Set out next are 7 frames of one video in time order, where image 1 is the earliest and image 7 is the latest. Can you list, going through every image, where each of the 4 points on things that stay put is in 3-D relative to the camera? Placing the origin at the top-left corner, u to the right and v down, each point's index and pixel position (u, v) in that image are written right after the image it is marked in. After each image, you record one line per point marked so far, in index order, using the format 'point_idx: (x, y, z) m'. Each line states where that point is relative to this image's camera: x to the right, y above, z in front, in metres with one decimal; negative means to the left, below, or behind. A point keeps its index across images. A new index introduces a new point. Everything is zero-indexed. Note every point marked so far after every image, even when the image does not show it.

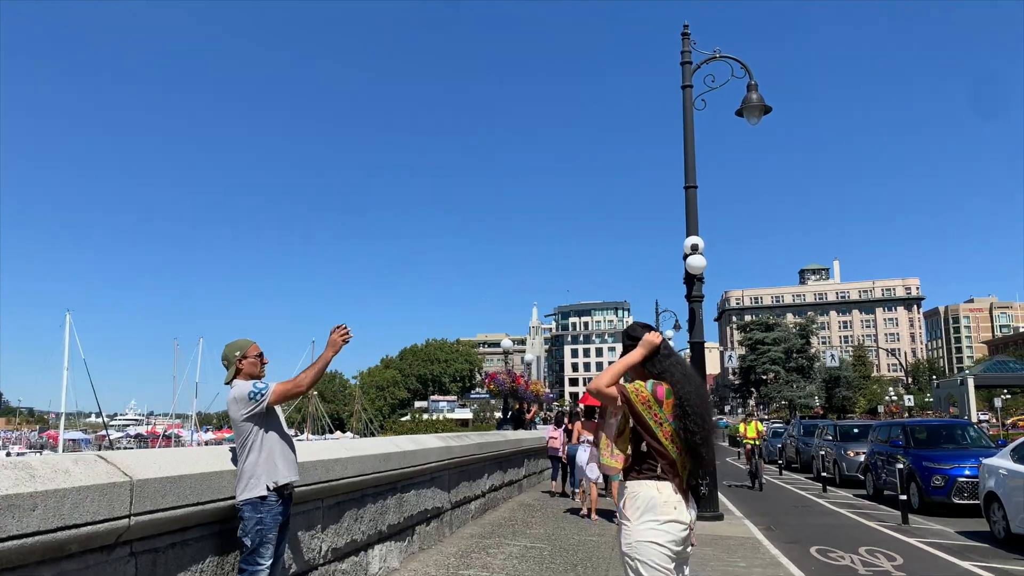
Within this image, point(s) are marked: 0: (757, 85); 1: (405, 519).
0: (+3.7, +3.0, +12.2) m
1: (-1.0, -2.1, +7.4) m
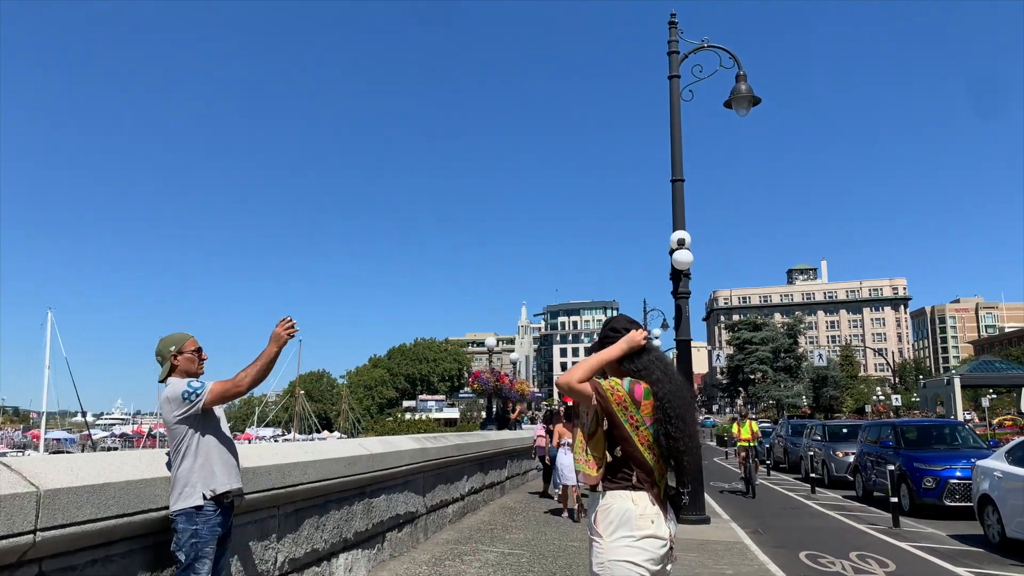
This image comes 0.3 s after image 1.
0: (+3.4, +3.1, +11.9) m
1: (-1.2, -2.0, +7.0) m
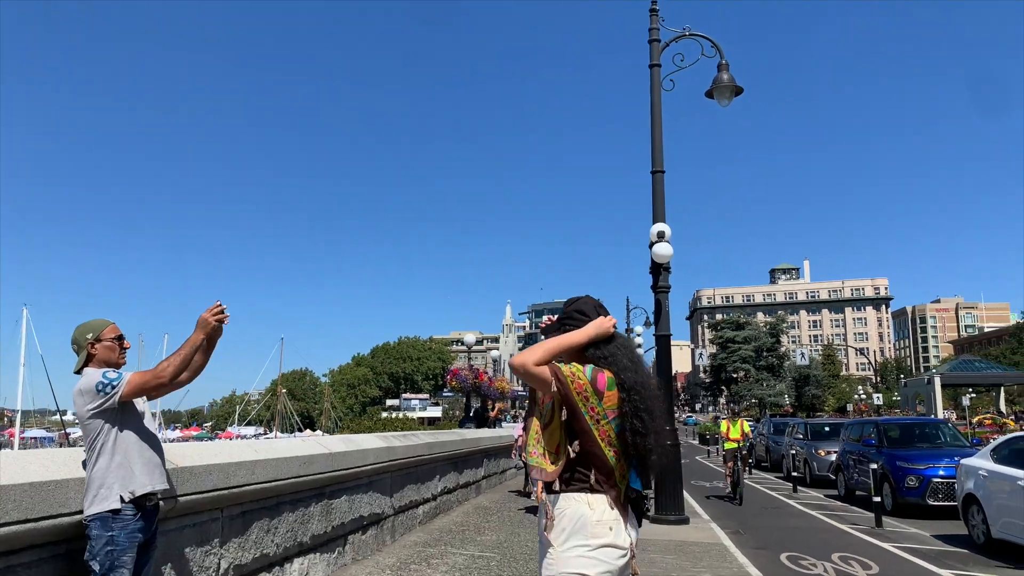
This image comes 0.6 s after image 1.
0: (+3.1, +3.2, +11.6) m
1: (-1.4, -2.0, +6.6) m
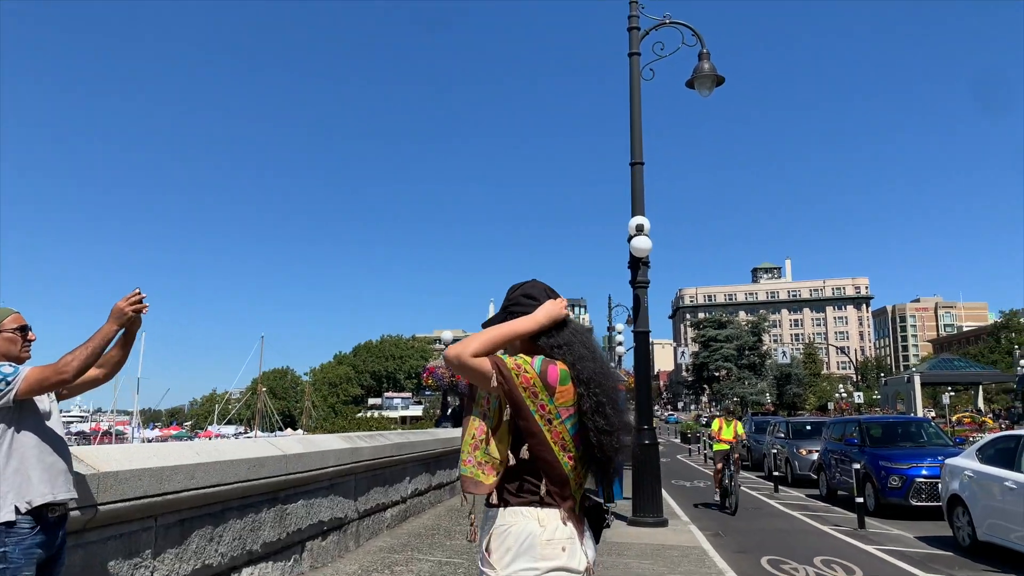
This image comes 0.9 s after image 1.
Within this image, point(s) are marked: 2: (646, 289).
0: (+2.7, +3.2, +11.3) m
1: (-1.7, -1.9, +6.2) m
2: (+1.8, 0.0, +10.8) m
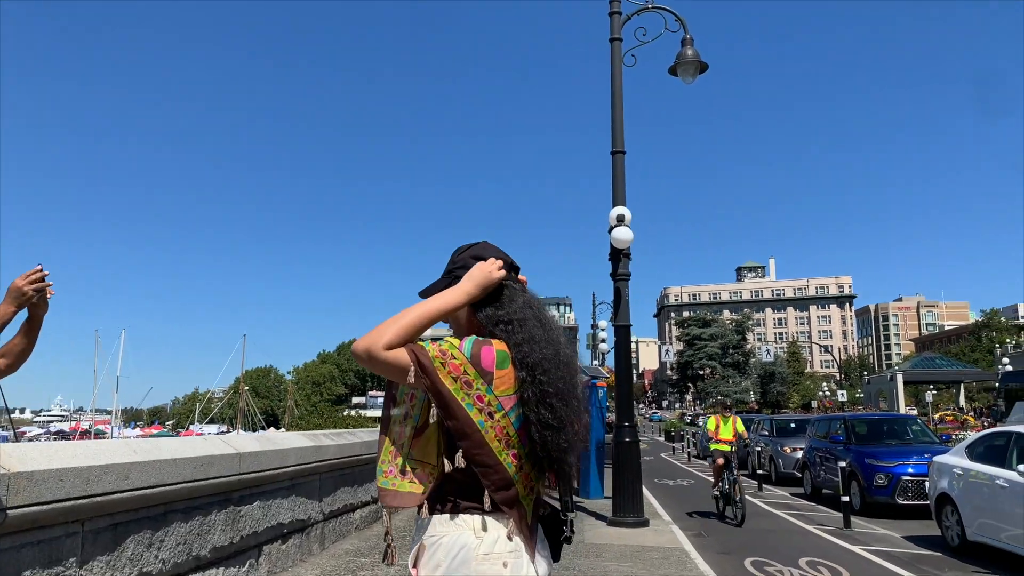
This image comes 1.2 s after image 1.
0: (+2.4, +3.3, +11.0) m
1: (-1.9, -1.8, +5.8) m
2: (+1.5, +0.1, +10.4) m
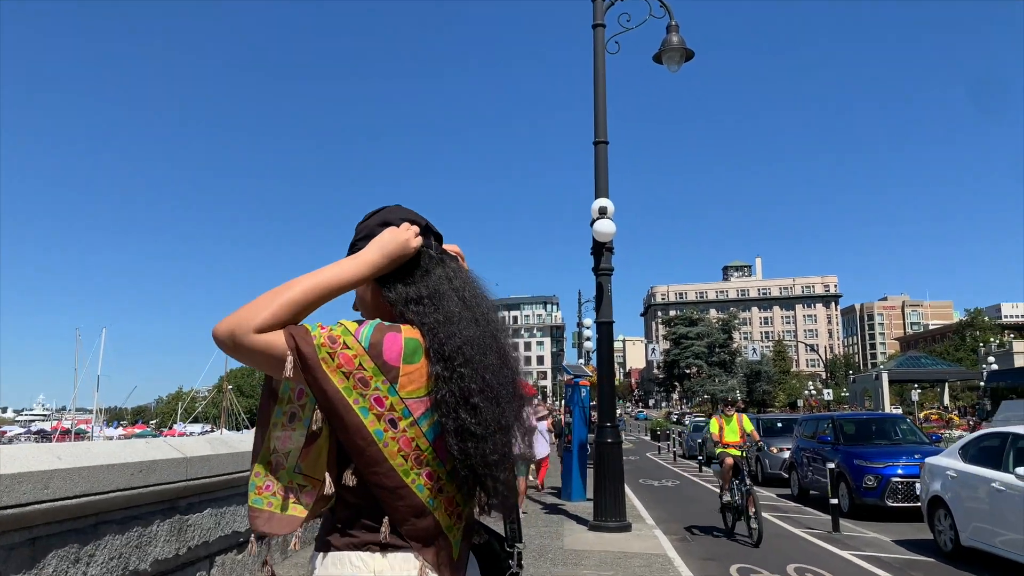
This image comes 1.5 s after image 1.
0: (+2.2, +3.4, +10.6) m
1: (-2.1, -1.7, +5.4) m
2: (+1.2, +0.1, +10.0) m
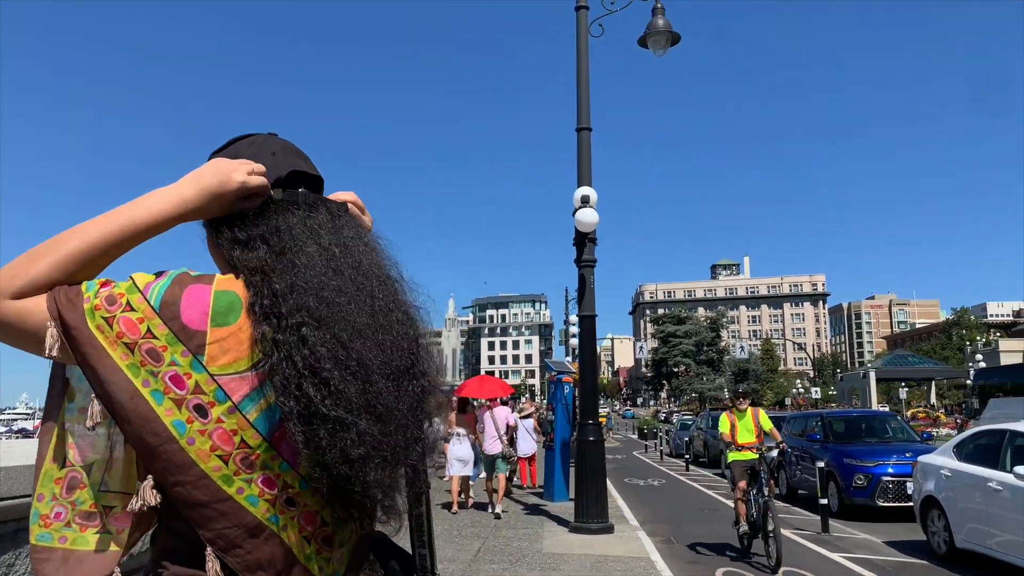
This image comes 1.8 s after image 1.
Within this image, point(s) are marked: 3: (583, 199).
0: (+1.9, +3.5, +10.2) m
1: (-2.3, -1.6, +5.0) m
2: (+0.9, +0.2, +9.7) m
3: (+0.8, +1.0, +9.4) m
